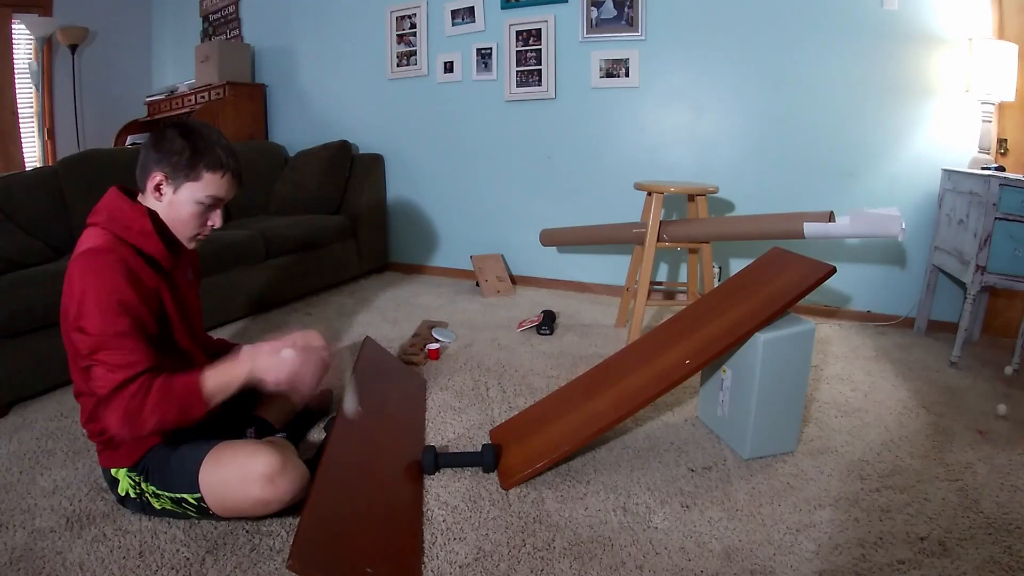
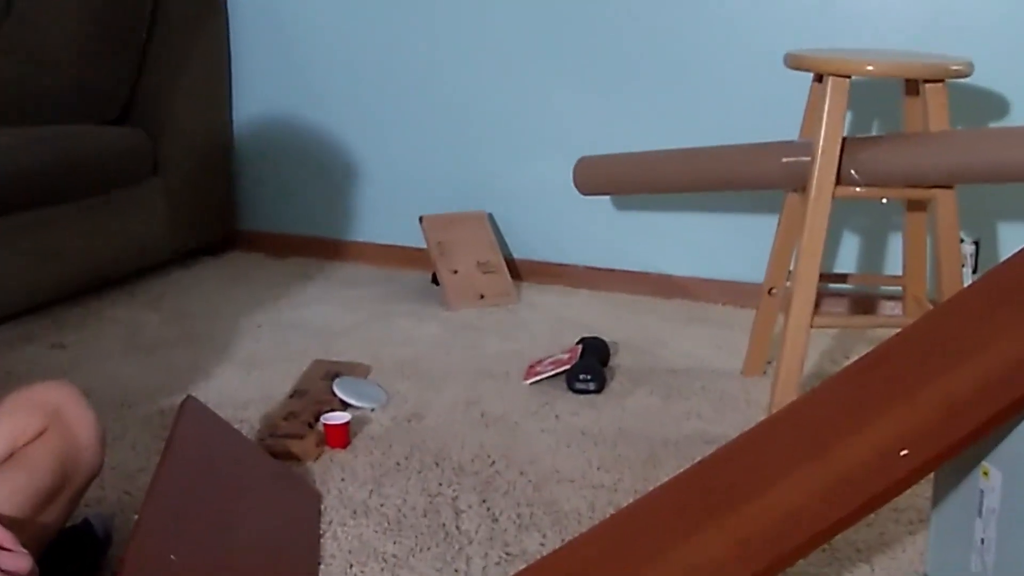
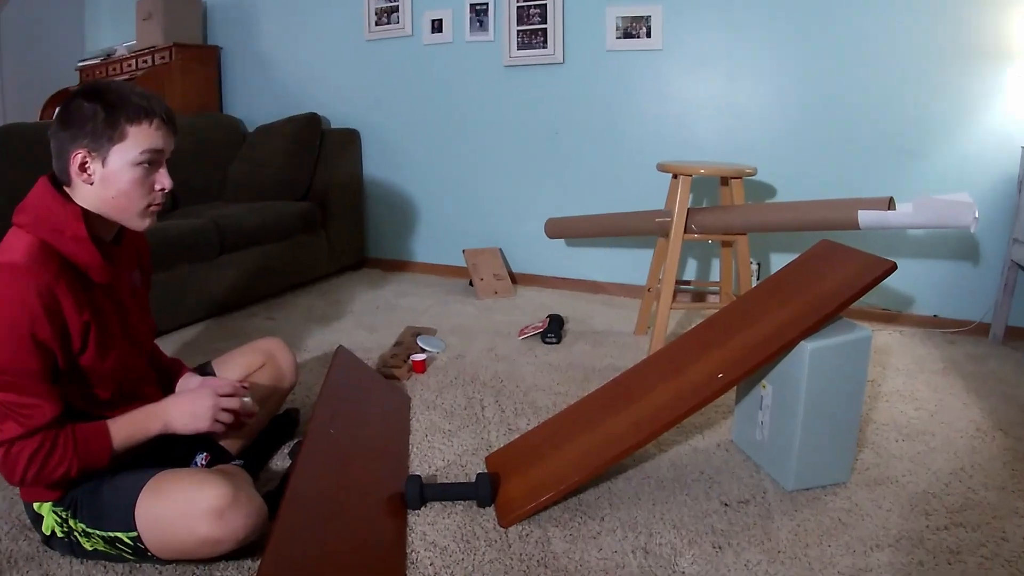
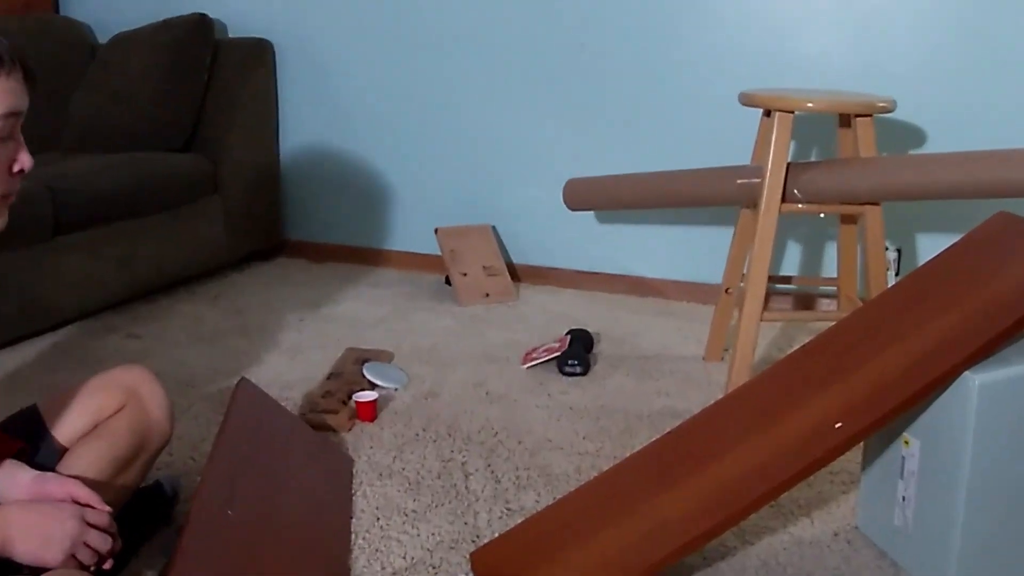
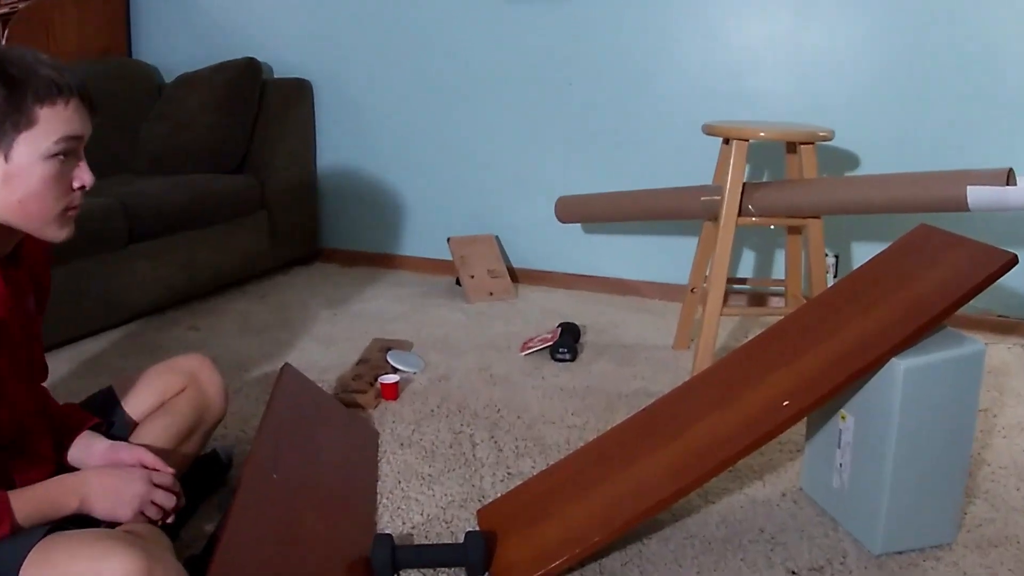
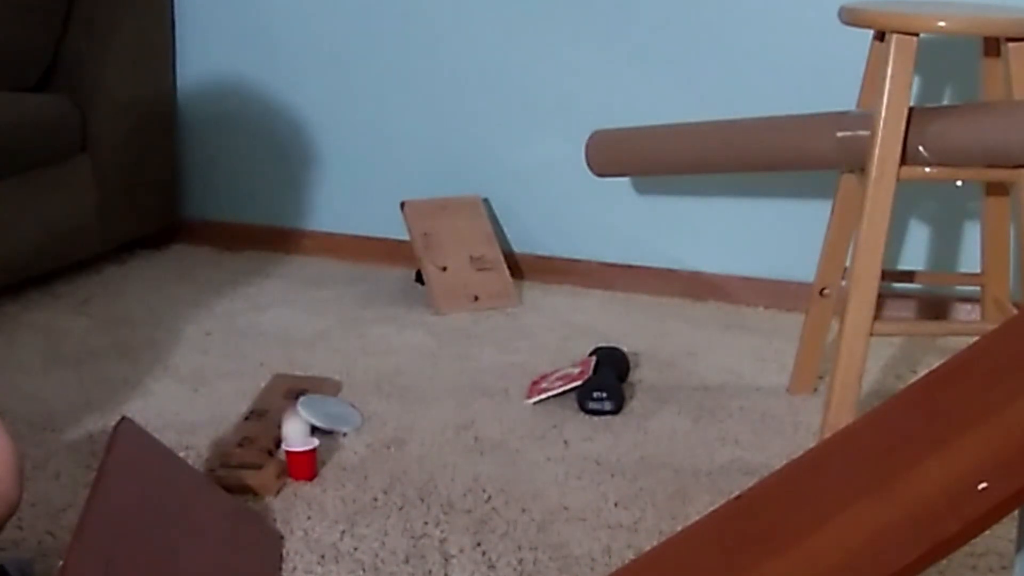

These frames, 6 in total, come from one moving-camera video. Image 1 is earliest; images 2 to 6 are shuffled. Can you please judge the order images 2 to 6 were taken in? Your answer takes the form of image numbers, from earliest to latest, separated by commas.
3, 5, 4, 2, 6
